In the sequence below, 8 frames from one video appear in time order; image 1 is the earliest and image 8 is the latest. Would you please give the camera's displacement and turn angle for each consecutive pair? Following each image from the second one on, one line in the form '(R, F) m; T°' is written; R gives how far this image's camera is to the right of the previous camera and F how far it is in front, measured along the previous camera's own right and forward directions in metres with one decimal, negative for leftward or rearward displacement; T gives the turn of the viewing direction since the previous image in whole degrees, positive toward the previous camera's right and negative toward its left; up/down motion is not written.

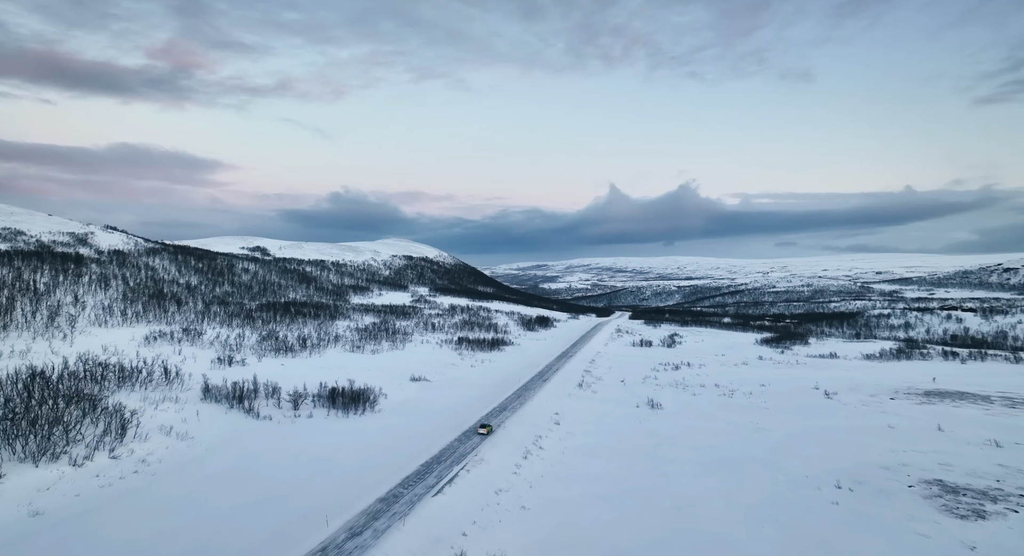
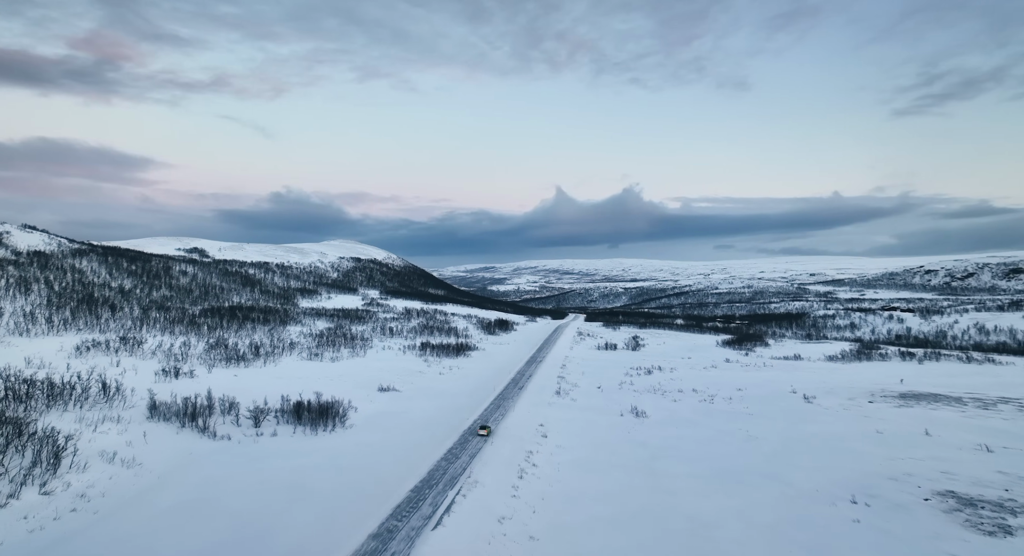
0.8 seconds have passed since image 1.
(-0.8, +1.0) m; +5°
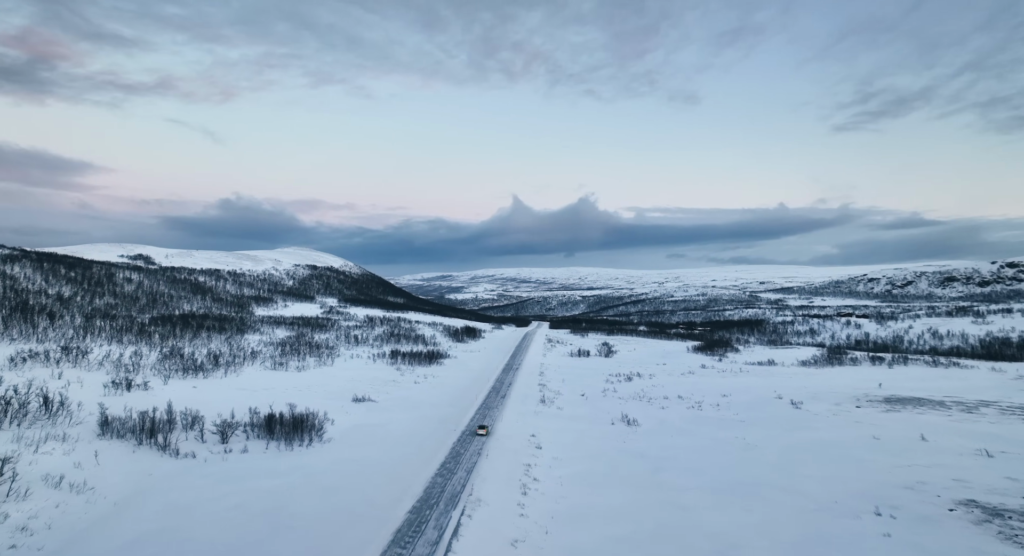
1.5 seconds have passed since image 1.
(-0.8, +0.9) m; +4°
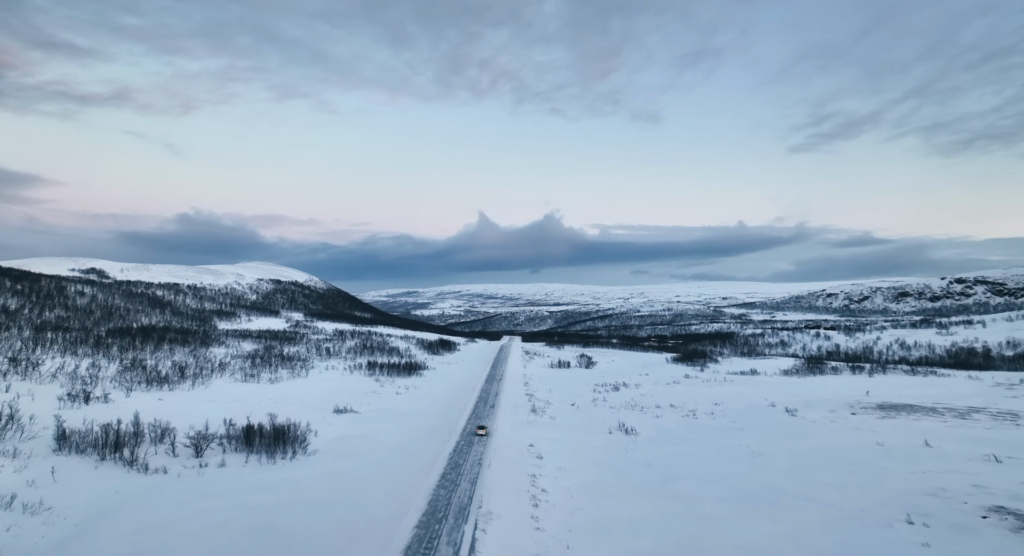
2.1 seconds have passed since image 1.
(-0.8, +0.7) m; +3°
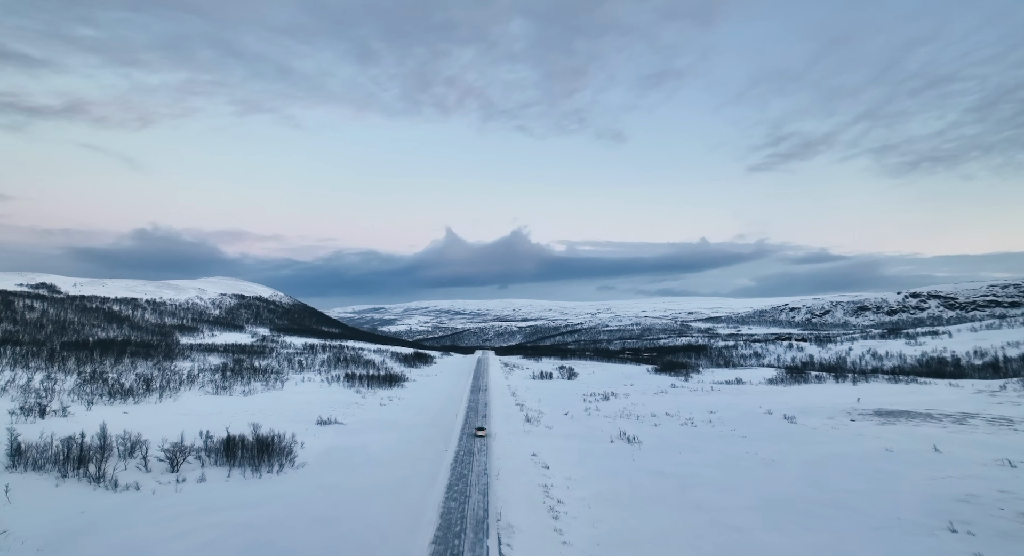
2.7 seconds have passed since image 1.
(-0.8, +0.8) m; +3°
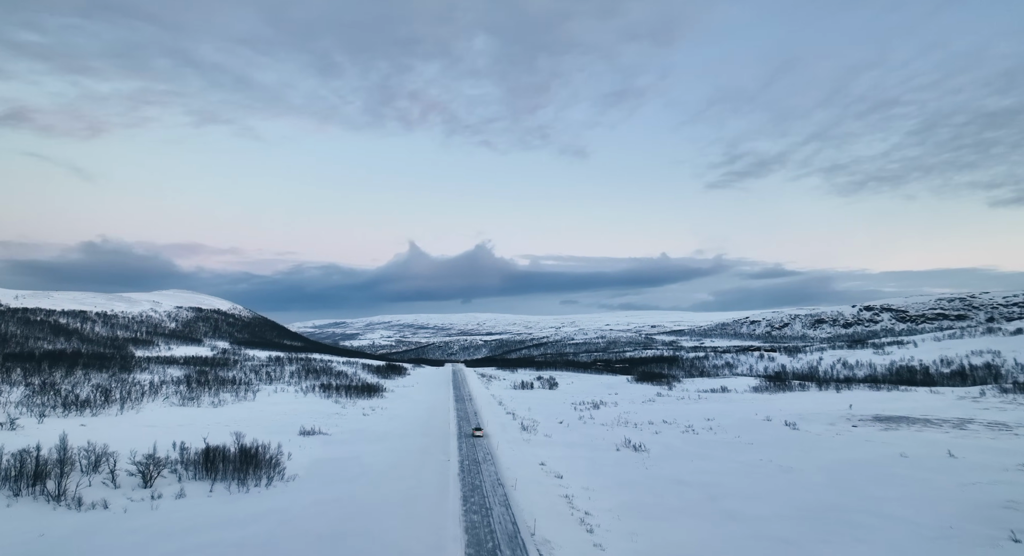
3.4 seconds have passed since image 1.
(-1.0, +0.9) m; +3°
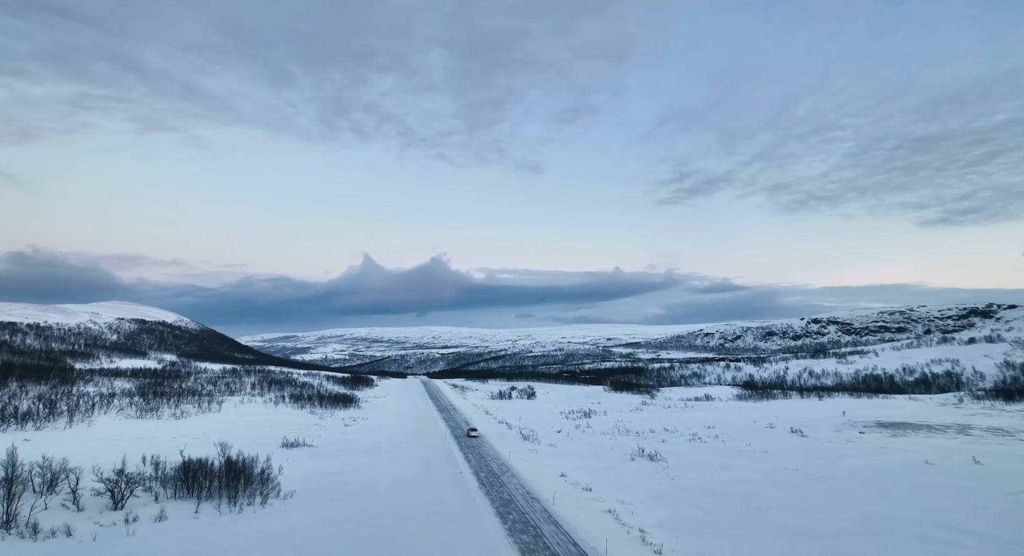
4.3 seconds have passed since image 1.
(-1.3, +1.2) m; +4°
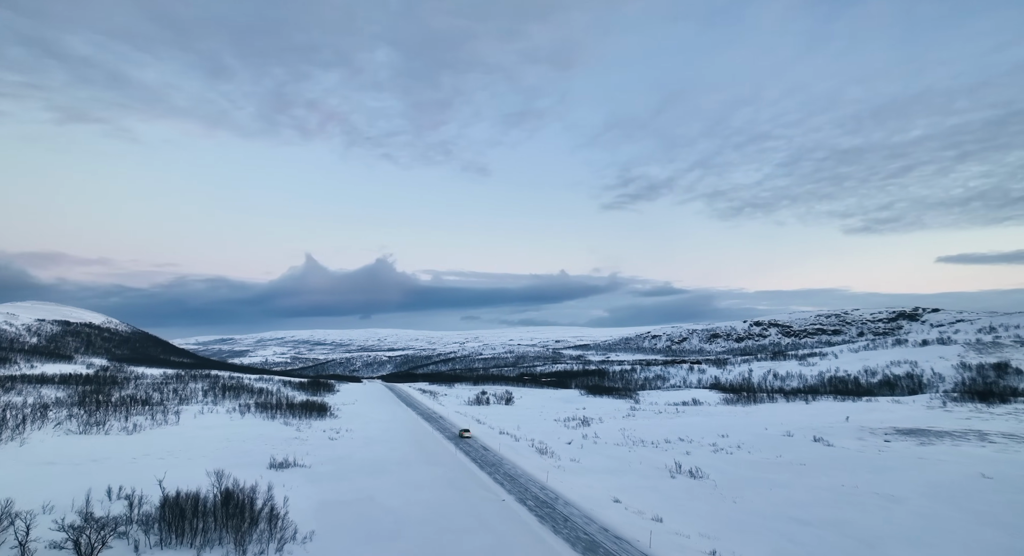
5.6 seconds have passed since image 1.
(-1.9, +1.8) m; +5°
